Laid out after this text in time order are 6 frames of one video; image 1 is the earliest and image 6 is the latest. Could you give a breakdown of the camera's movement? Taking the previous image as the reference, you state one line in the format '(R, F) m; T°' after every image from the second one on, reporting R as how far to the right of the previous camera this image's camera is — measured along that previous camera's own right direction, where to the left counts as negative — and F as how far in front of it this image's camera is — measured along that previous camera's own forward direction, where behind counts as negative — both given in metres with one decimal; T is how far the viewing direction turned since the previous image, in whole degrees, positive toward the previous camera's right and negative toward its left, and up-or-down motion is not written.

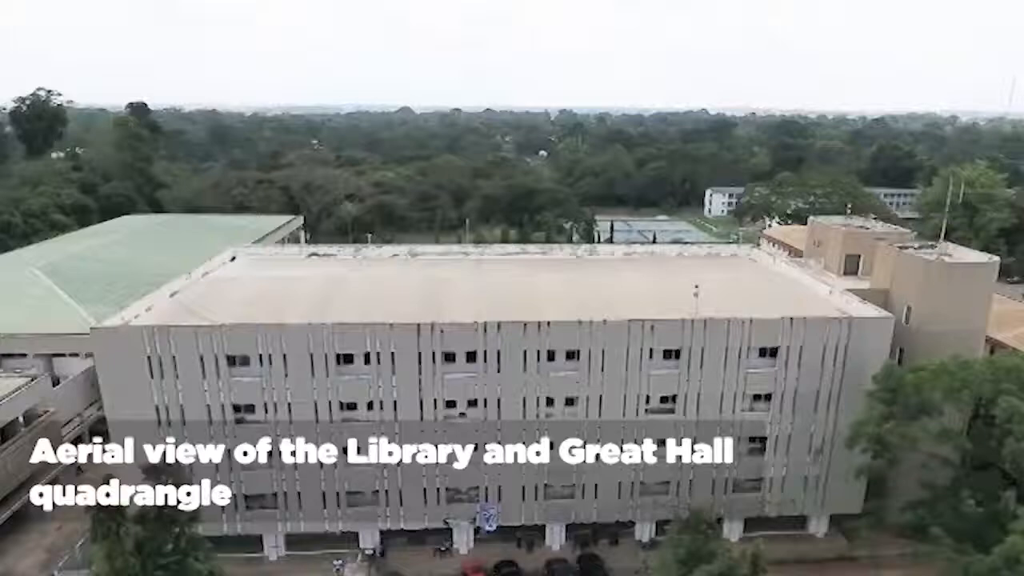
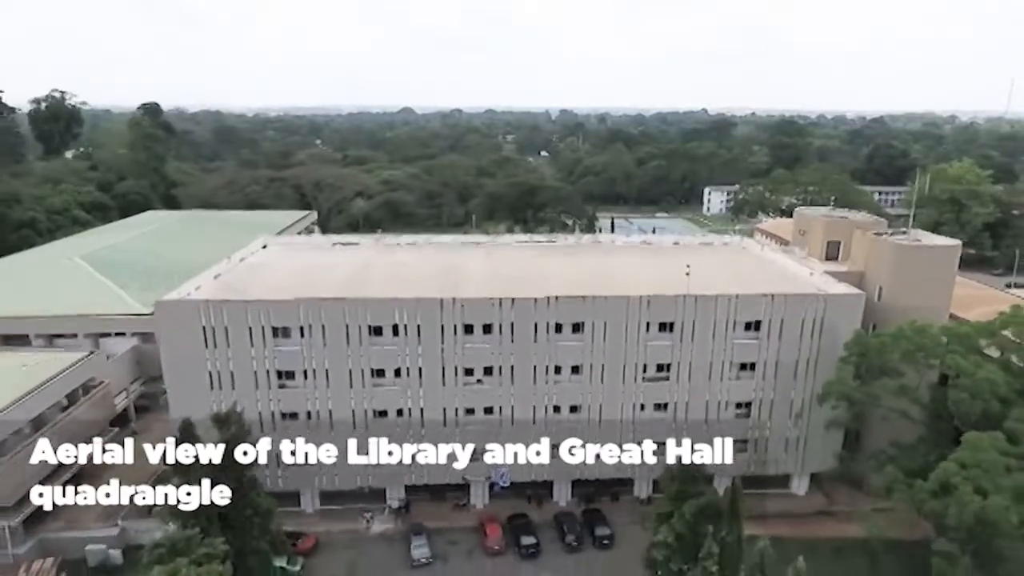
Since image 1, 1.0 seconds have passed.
(-0.5, -2.6) m; 0°
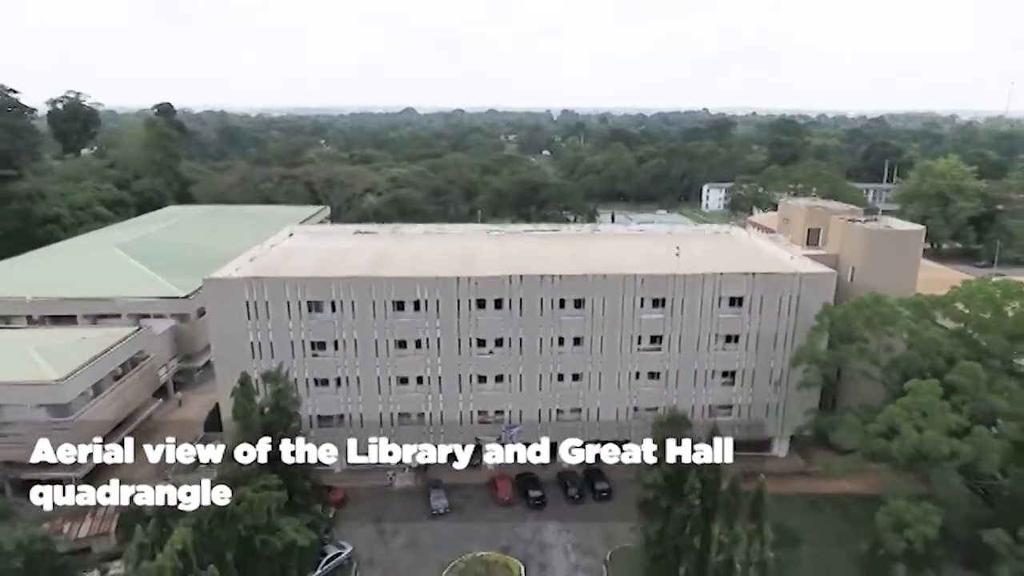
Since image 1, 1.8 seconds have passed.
(-0.3, -2.8) m; 0°
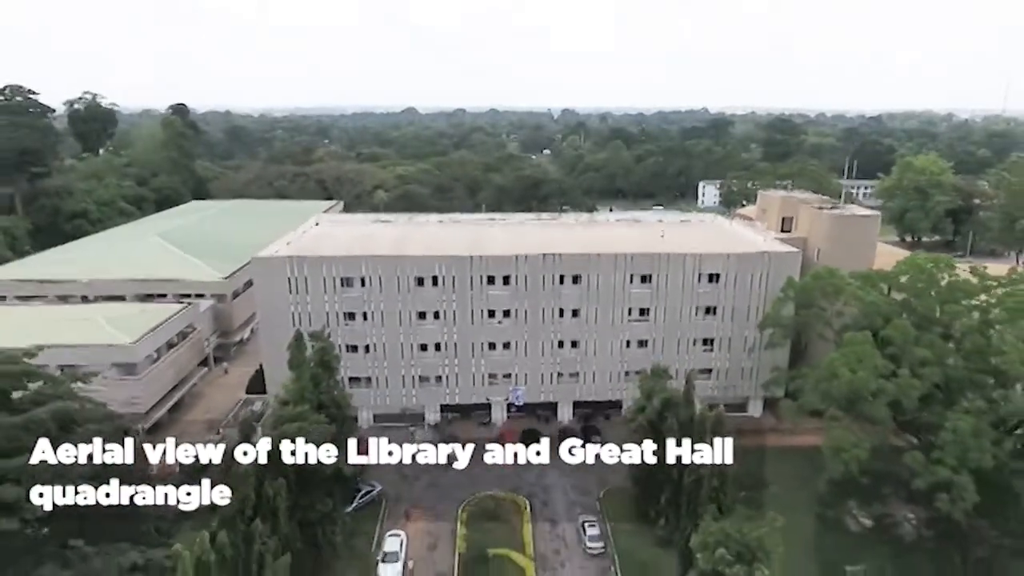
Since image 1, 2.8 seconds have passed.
(-0.3, -3.9) m; 0°
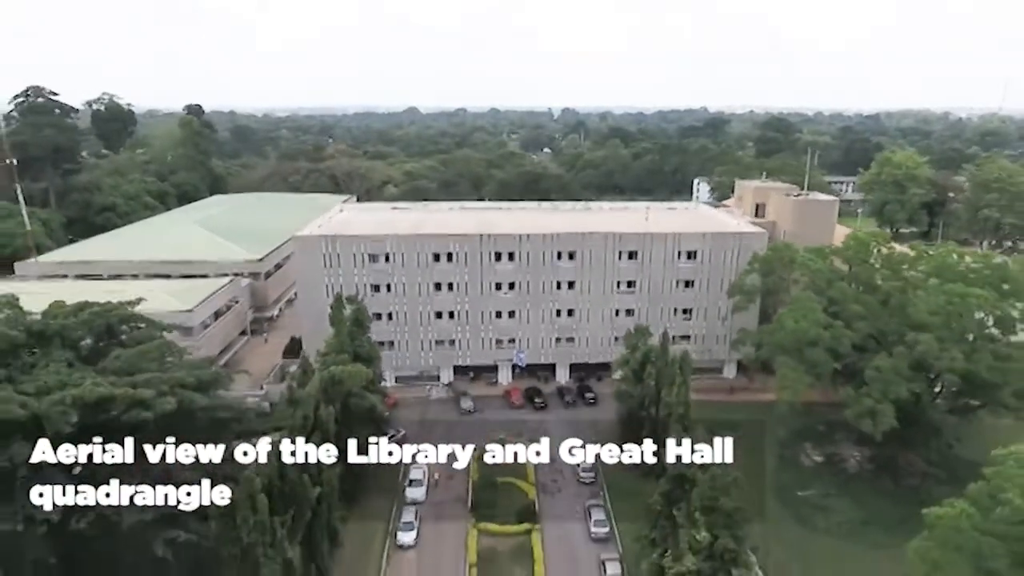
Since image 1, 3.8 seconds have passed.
(-0.3, -4.6) m; 0°
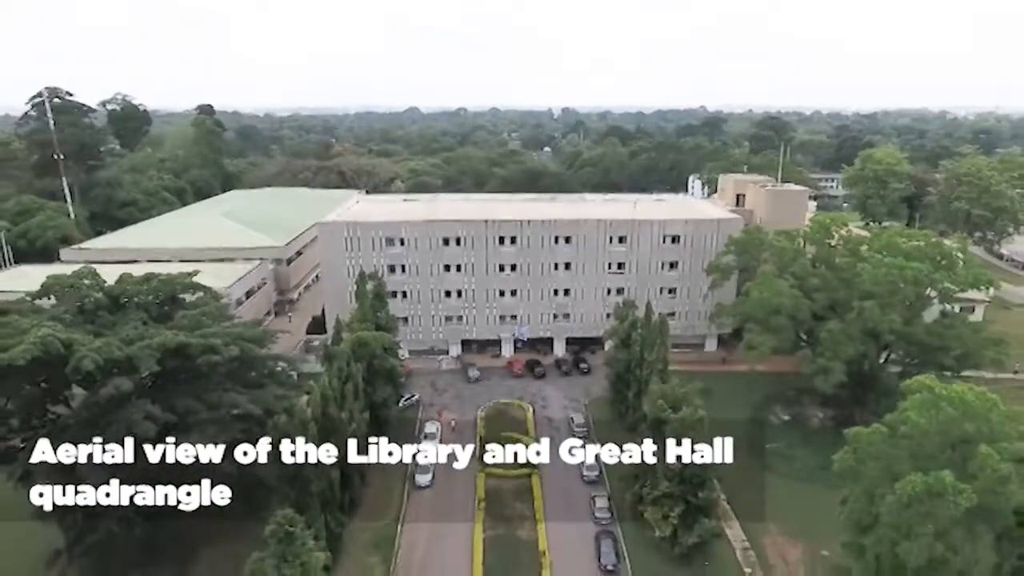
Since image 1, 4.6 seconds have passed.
(-0.2, -4.0) m; 0°
